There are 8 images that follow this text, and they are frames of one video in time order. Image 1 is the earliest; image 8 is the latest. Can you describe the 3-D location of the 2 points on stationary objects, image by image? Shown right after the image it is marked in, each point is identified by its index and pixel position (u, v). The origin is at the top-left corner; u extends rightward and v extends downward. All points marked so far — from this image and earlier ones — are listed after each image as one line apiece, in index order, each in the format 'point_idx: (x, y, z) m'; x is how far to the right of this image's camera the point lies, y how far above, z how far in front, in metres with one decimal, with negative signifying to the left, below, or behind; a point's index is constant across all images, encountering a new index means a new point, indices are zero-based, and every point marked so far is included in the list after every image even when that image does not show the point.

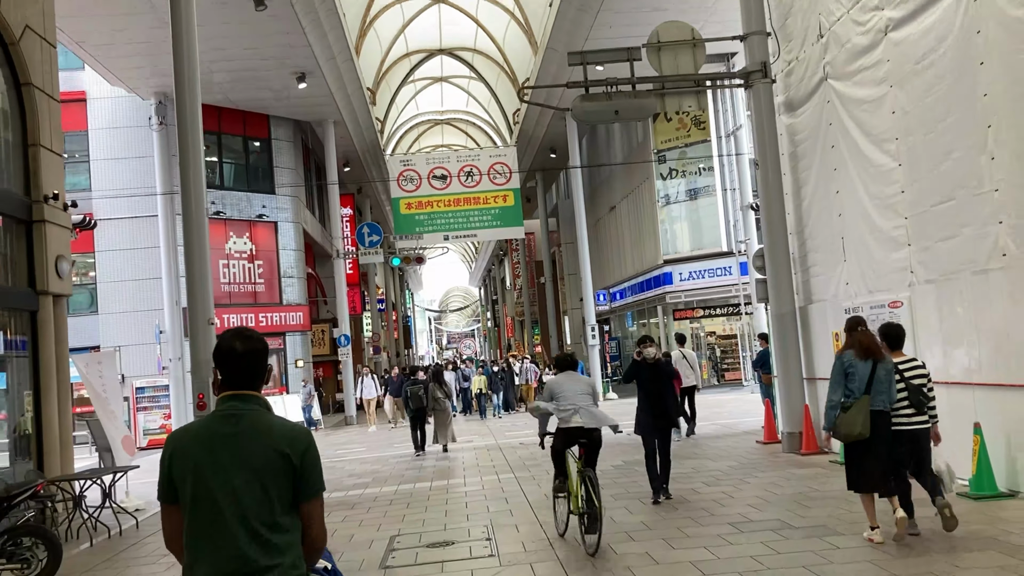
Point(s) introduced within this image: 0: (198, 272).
0: (-3.4, +0.2, +10.0) m
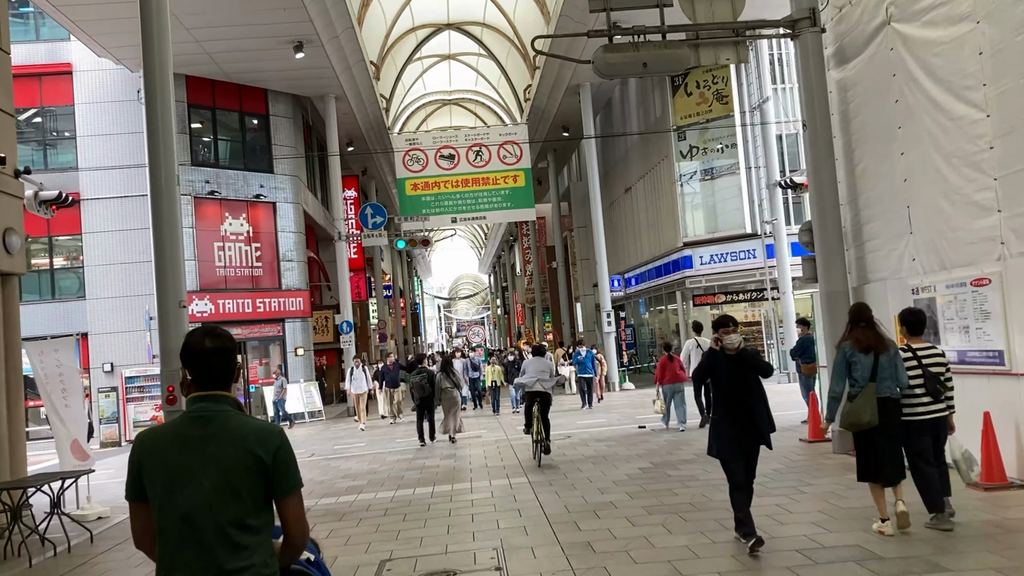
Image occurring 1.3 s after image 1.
0: (-3.3, +0.4, +8.9) m
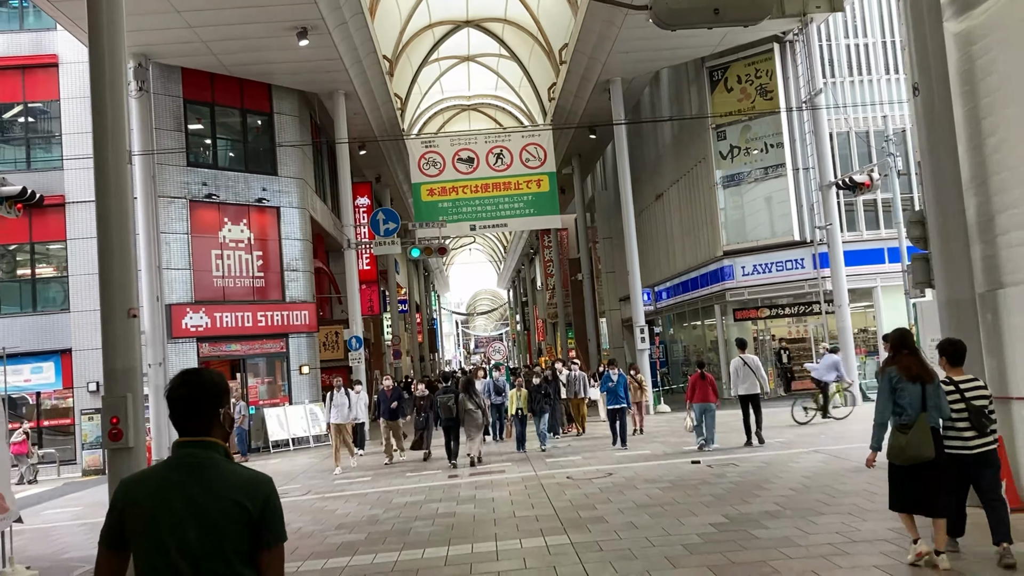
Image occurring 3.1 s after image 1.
0: (-3.0, +0.3, +7.1) m
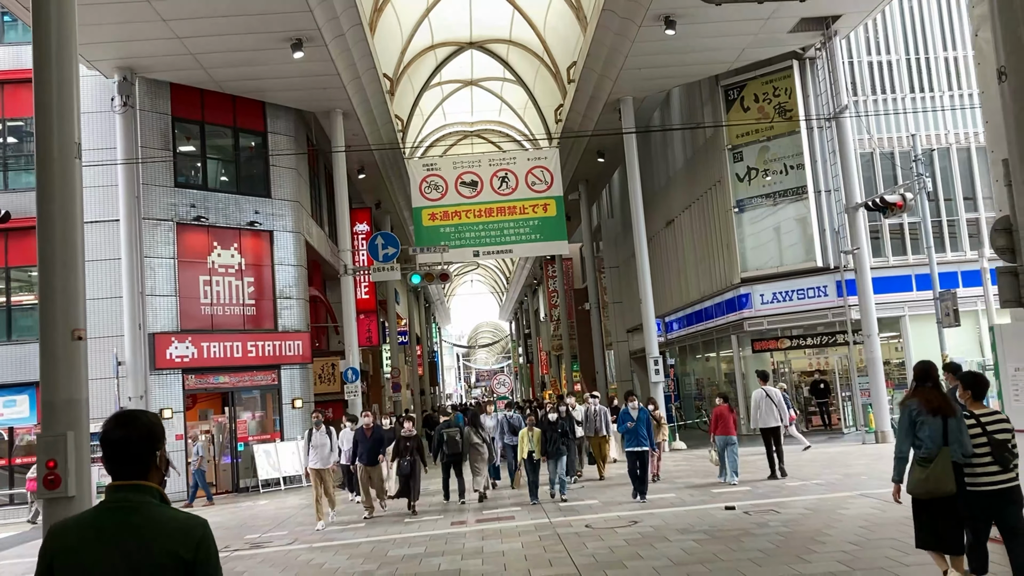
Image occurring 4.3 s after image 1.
0: (-2.9, +0.2, +5.9) m
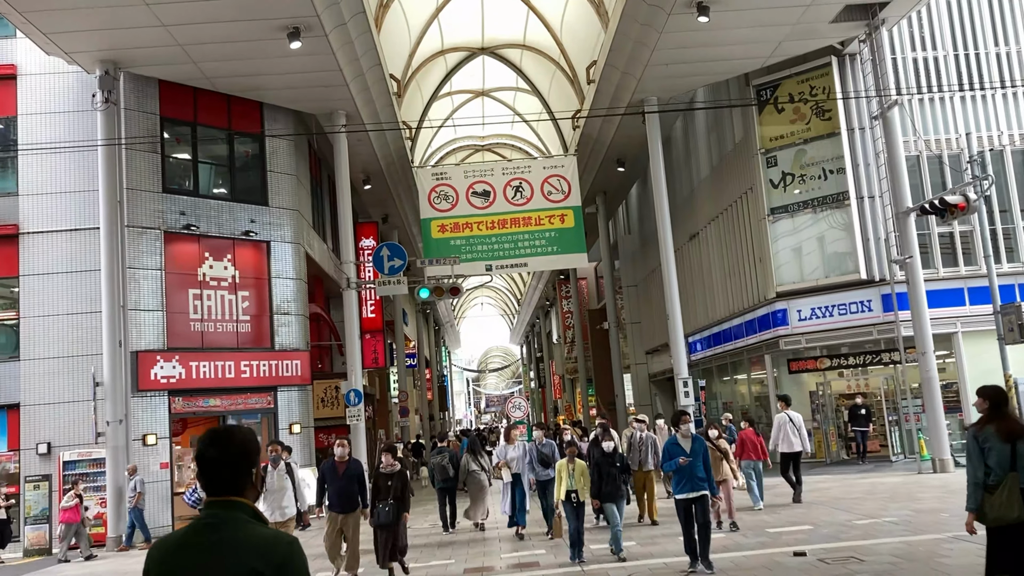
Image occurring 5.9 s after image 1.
0: (-2.7, +0.3, +4.5) m
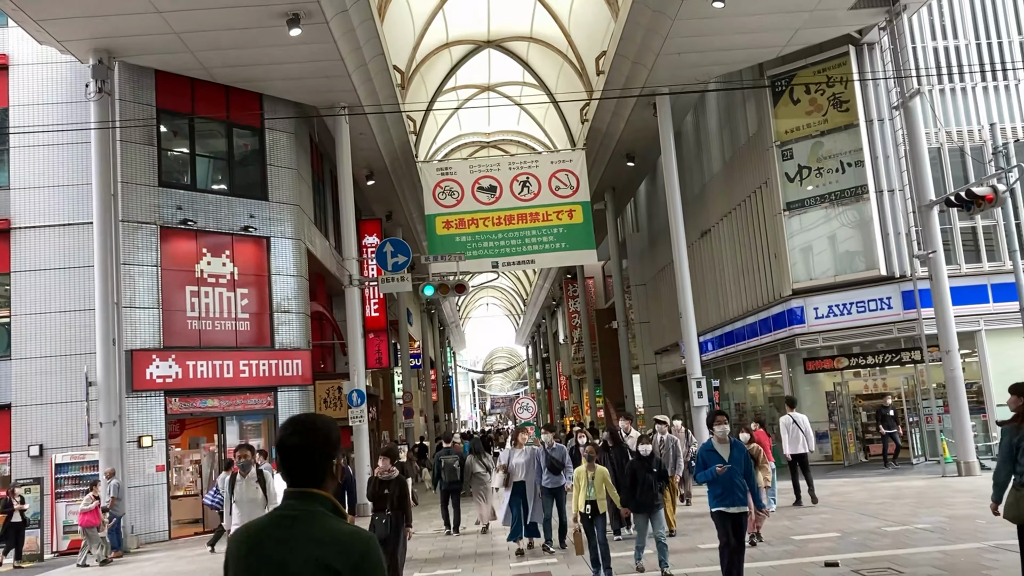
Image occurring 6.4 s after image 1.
0: (-2.6, +0.4, +3.9) m
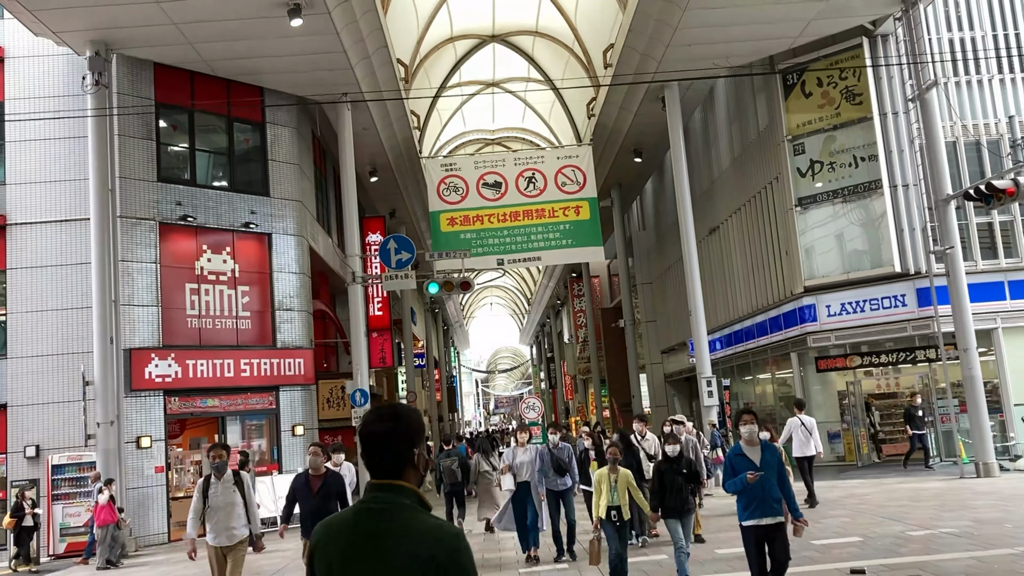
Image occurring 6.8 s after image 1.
0: (-2.6, +0.4, +3.6) m
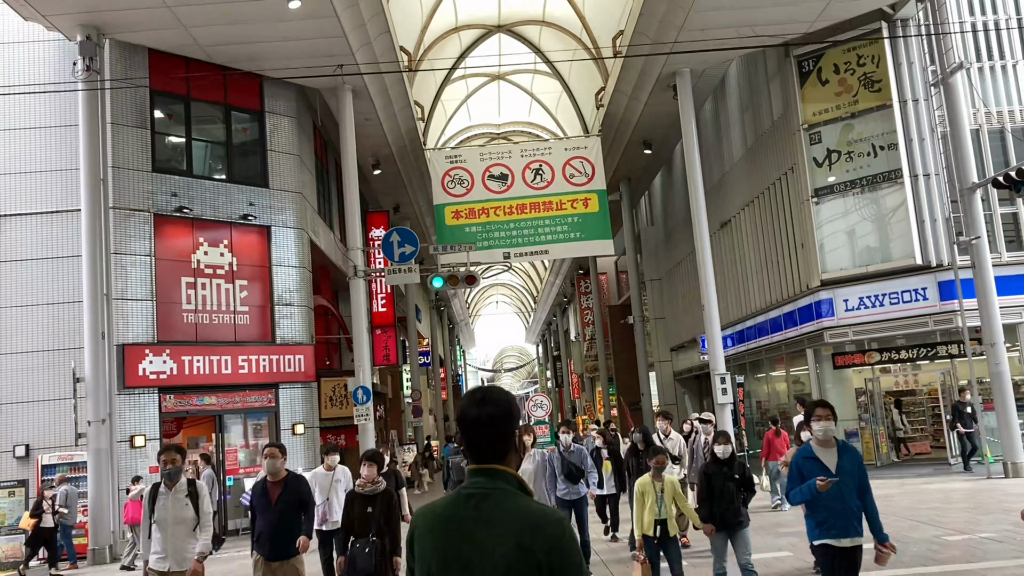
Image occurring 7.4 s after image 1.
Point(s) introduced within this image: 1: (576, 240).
0: (-2.5, +0.5, +3.1) m
1: (+1.2, +0.9, +17.5) m
